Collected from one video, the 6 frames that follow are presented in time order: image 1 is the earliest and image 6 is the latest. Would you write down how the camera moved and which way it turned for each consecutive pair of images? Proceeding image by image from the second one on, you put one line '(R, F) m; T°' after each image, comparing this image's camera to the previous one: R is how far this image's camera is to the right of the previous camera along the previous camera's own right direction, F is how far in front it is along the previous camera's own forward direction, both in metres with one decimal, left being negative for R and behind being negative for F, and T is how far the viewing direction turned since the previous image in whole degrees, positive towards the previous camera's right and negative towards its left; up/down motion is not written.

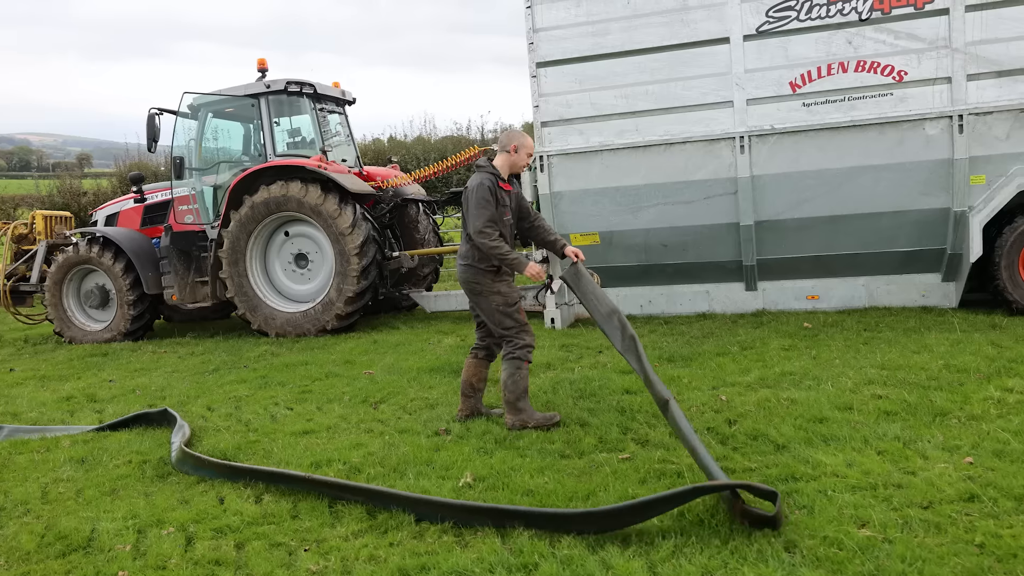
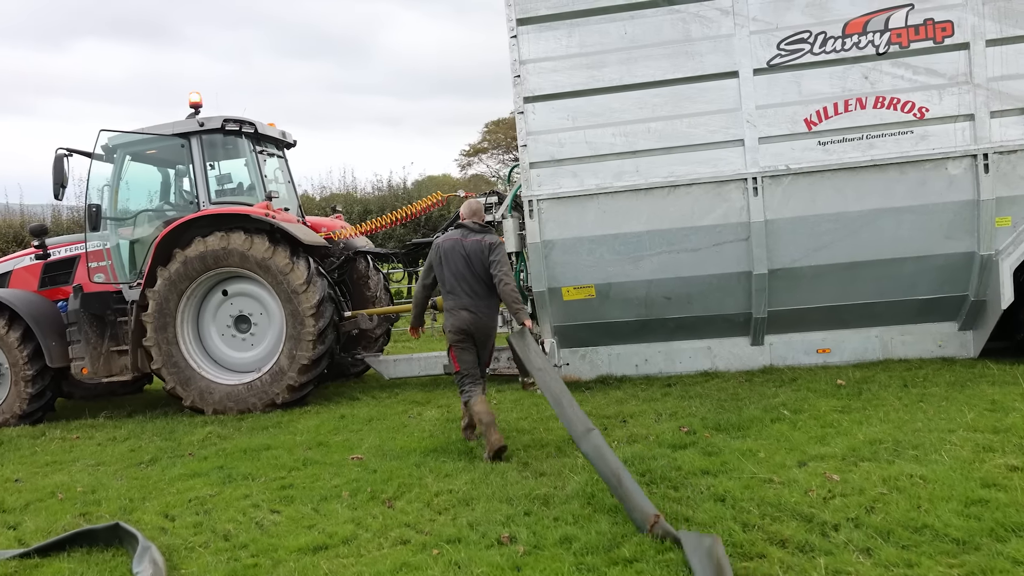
(-0.6, +0.7) m; +8°
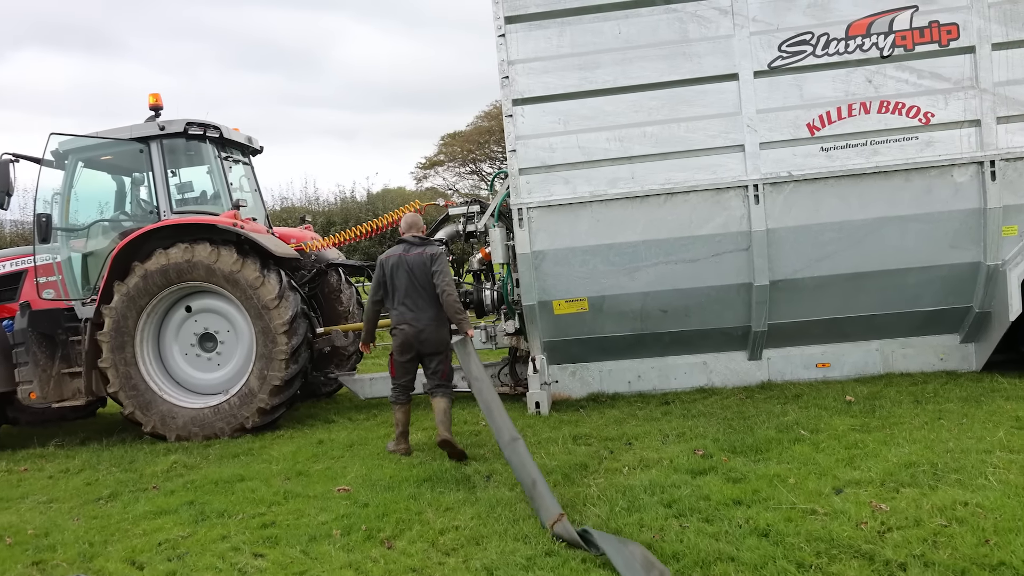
(-0.2, +0.3) m; +3°
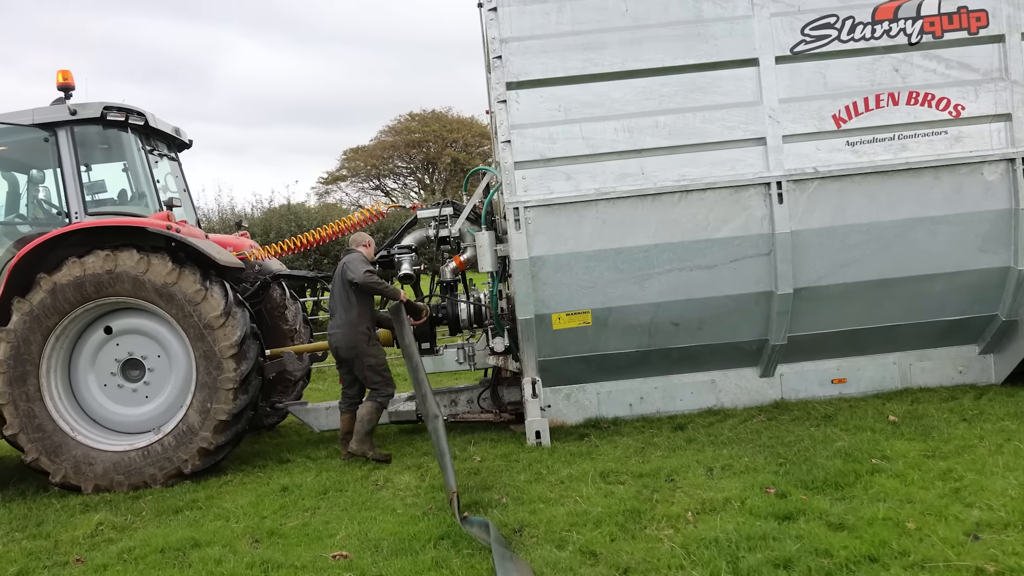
(-0.5, +0.7) m; +7°
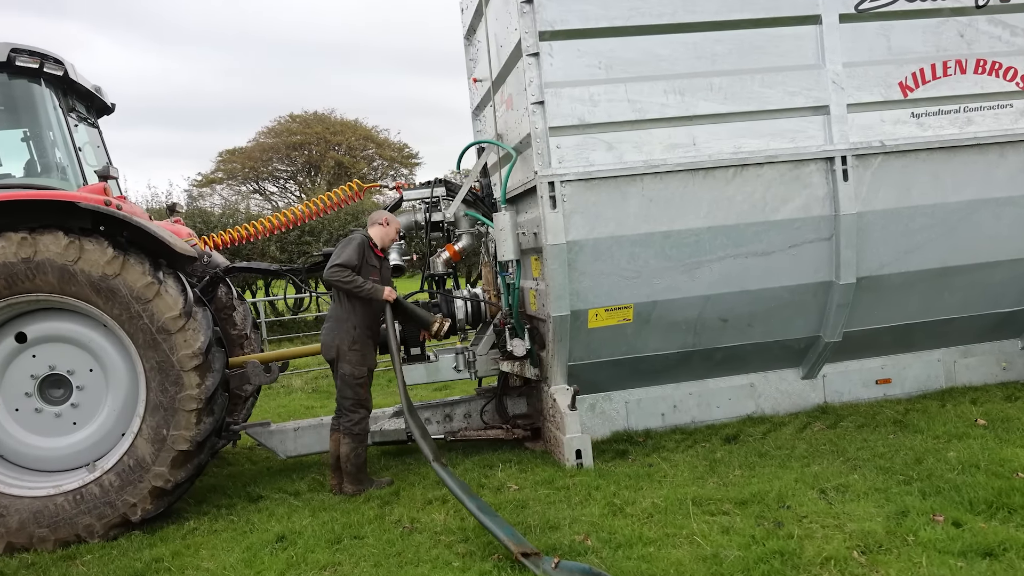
(-0.7, +0.8) m; +8°
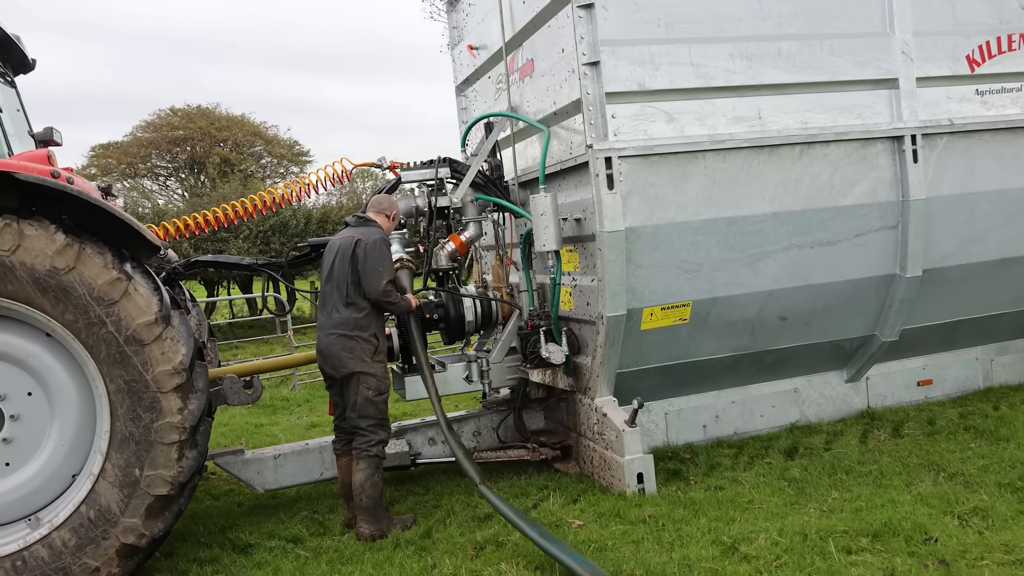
(-0.6, +0.6) m; +8°
